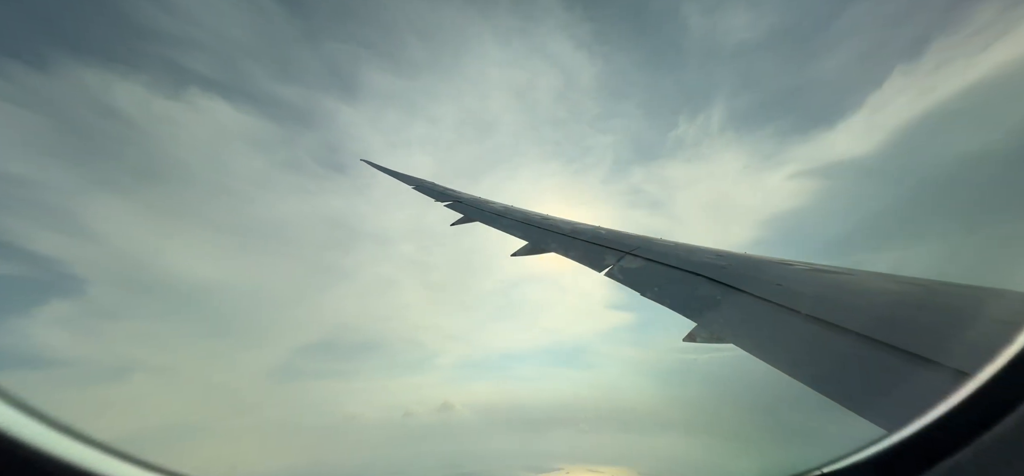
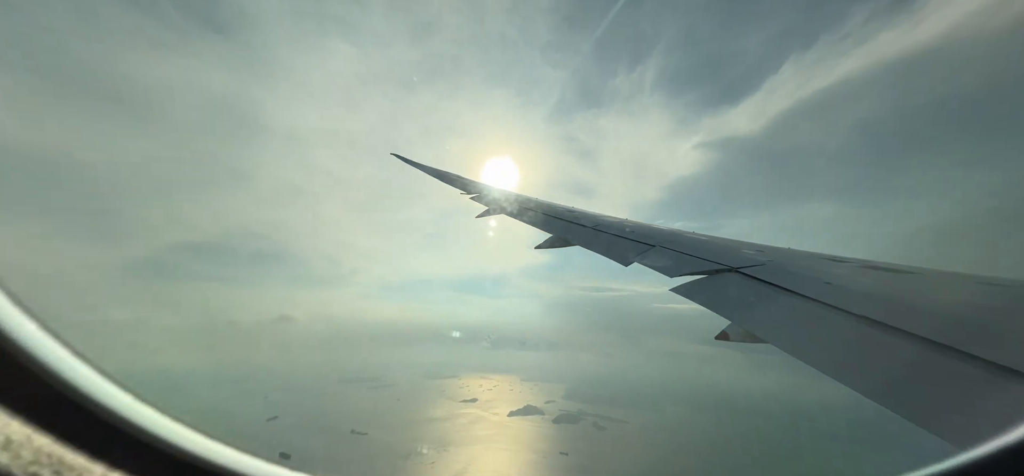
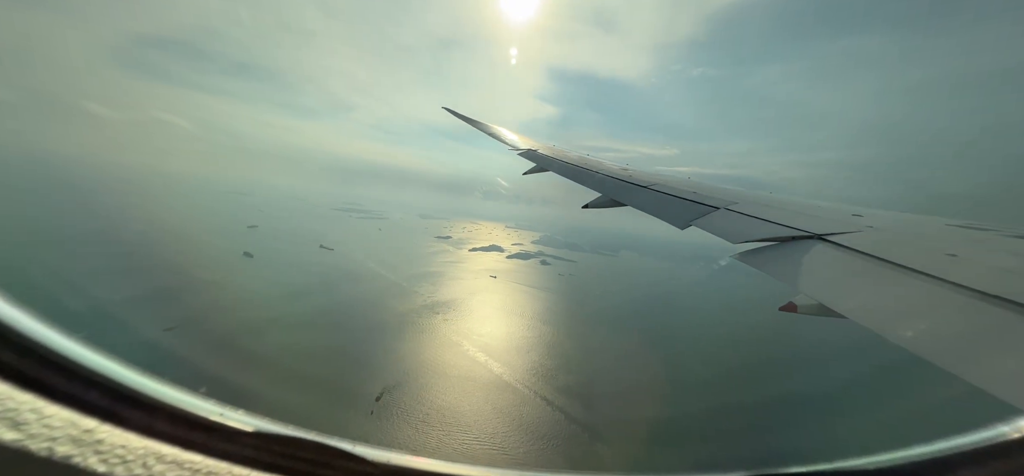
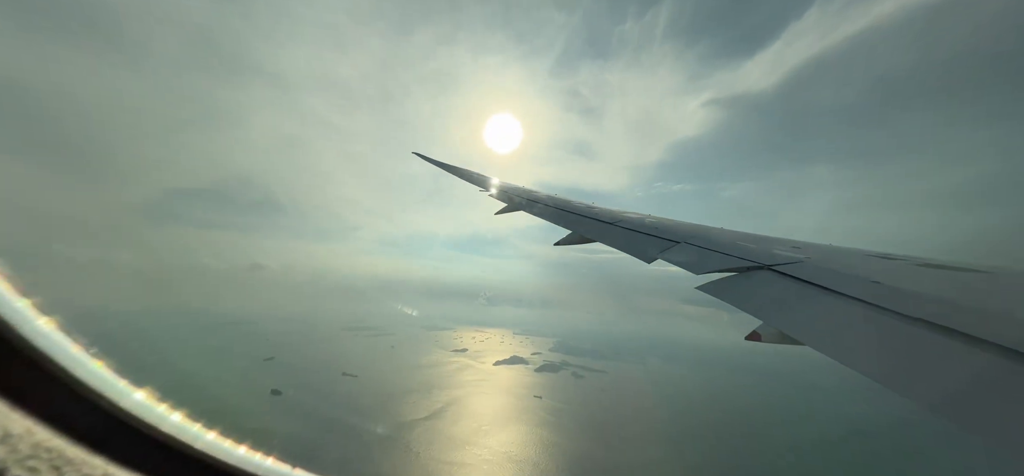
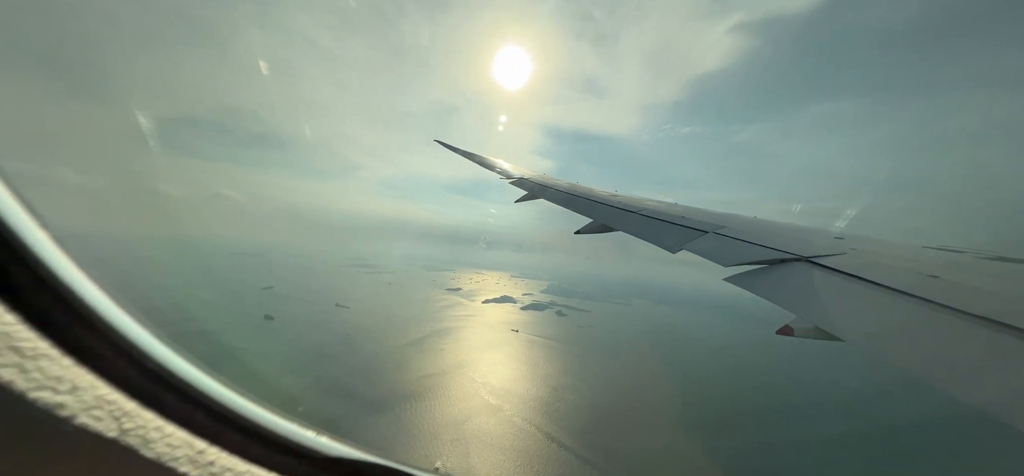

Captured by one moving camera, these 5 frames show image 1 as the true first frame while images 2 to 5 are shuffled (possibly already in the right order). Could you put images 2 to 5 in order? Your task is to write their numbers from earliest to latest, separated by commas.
2, 4, 5, 3
